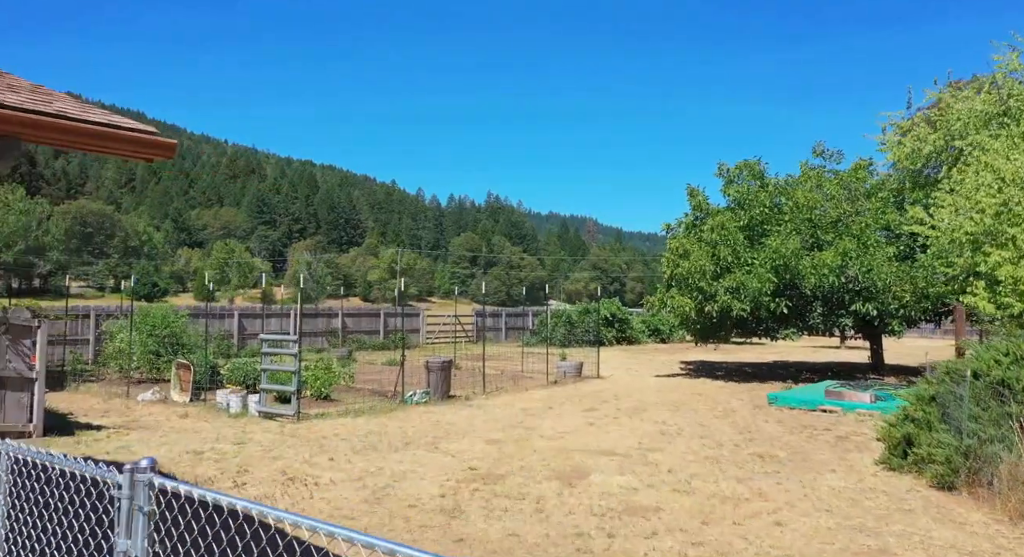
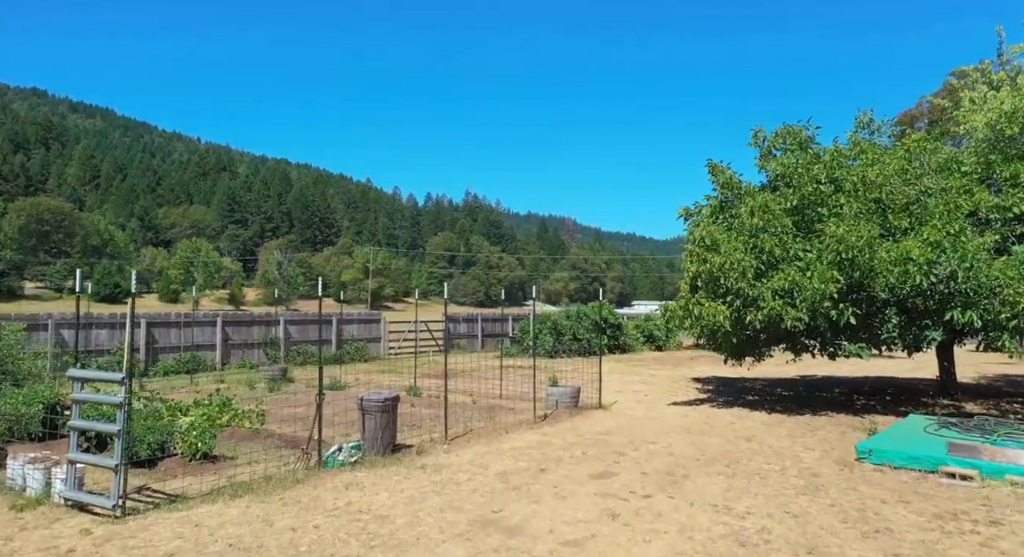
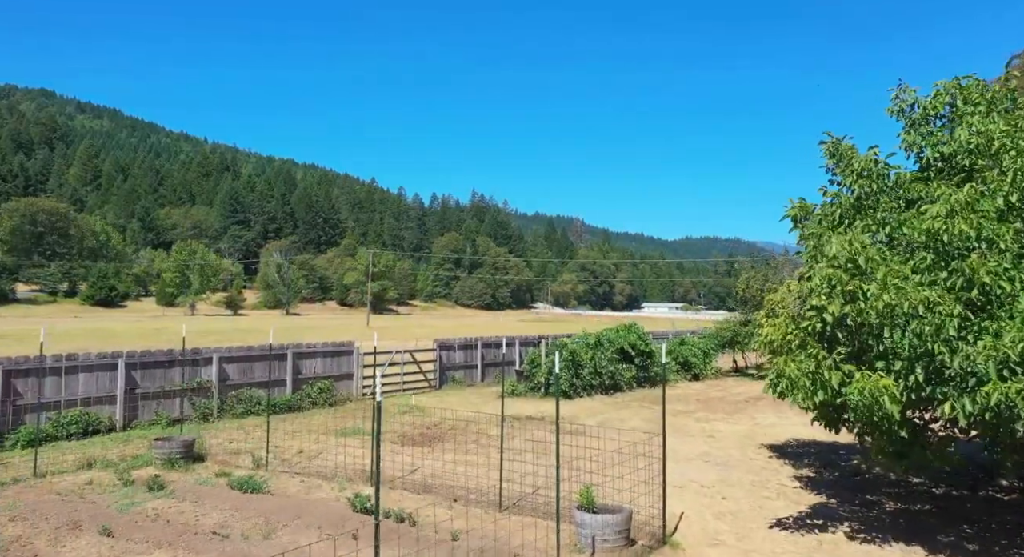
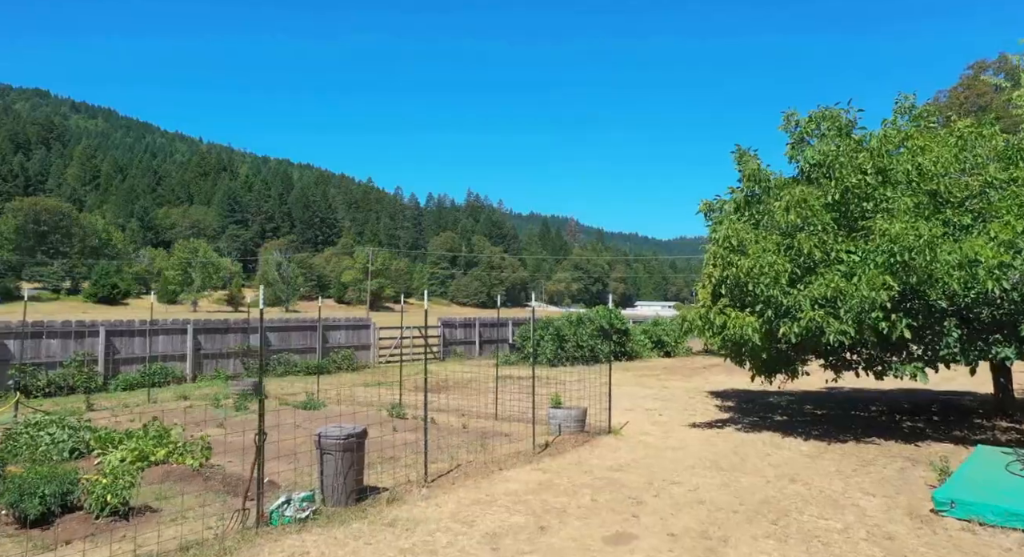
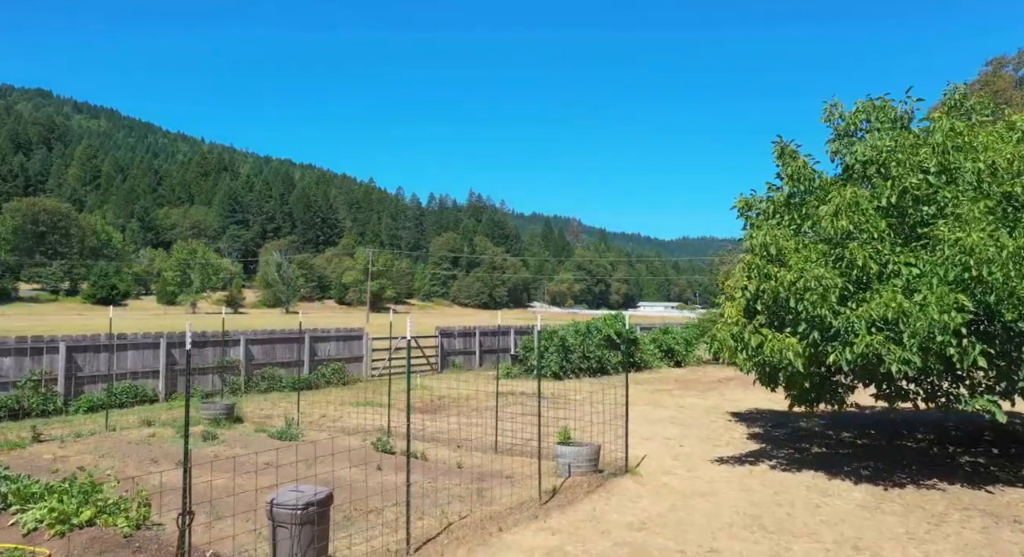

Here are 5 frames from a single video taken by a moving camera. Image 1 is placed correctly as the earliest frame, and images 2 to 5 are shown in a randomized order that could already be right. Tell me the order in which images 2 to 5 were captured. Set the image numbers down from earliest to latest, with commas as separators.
2, 4, 5, 3
